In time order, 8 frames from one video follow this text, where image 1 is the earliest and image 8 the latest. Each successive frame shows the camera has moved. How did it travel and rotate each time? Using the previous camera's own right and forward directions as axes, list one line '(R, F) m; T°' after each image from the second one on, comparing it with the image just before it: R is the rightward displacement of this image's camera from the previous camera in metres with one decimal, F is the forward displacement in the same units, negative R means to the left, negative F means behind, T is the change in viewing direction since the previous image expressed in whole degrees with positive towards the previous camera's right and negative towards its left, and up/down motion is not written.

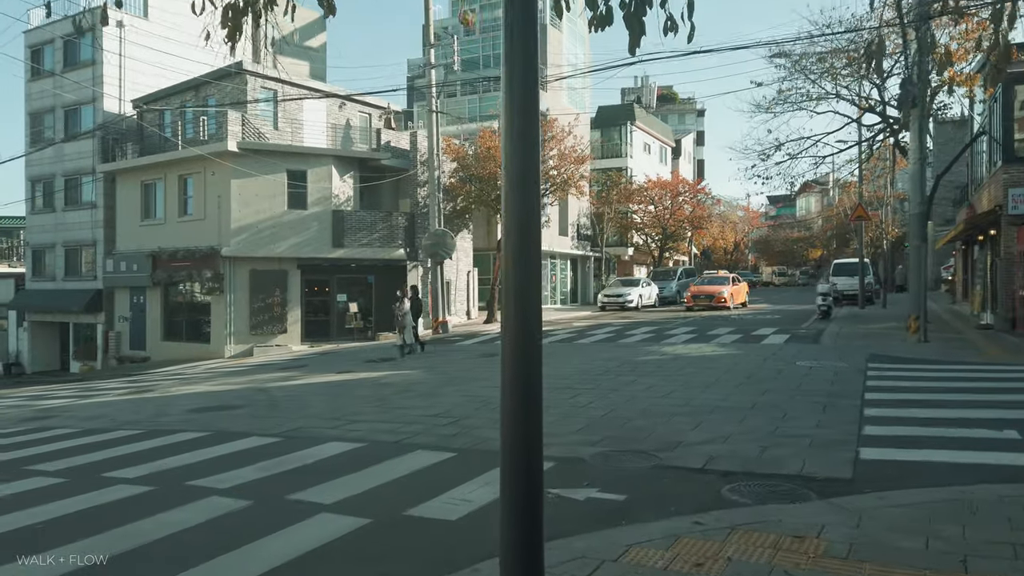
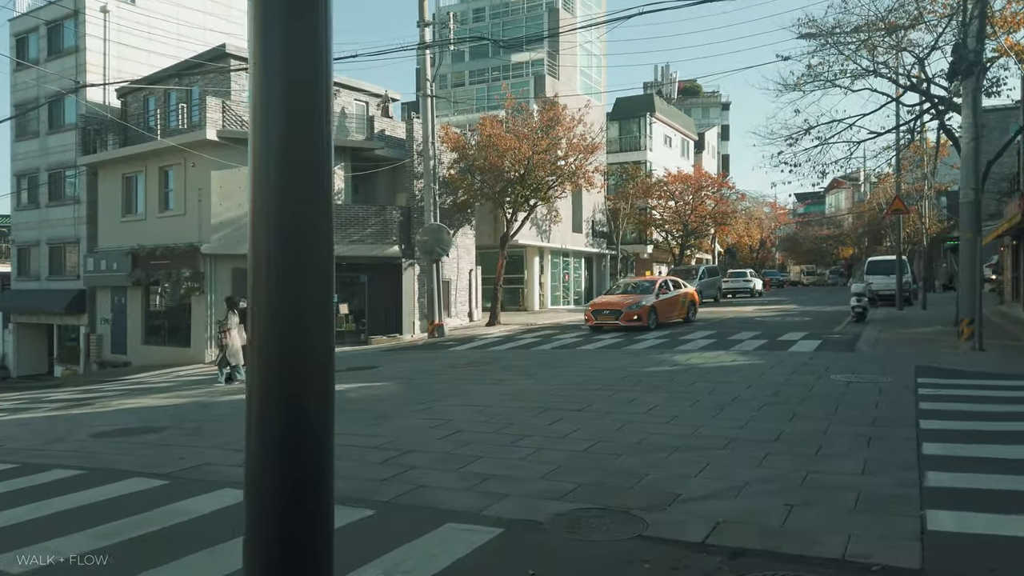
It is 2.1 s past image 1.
(+0.7, +2.2) m; -2°
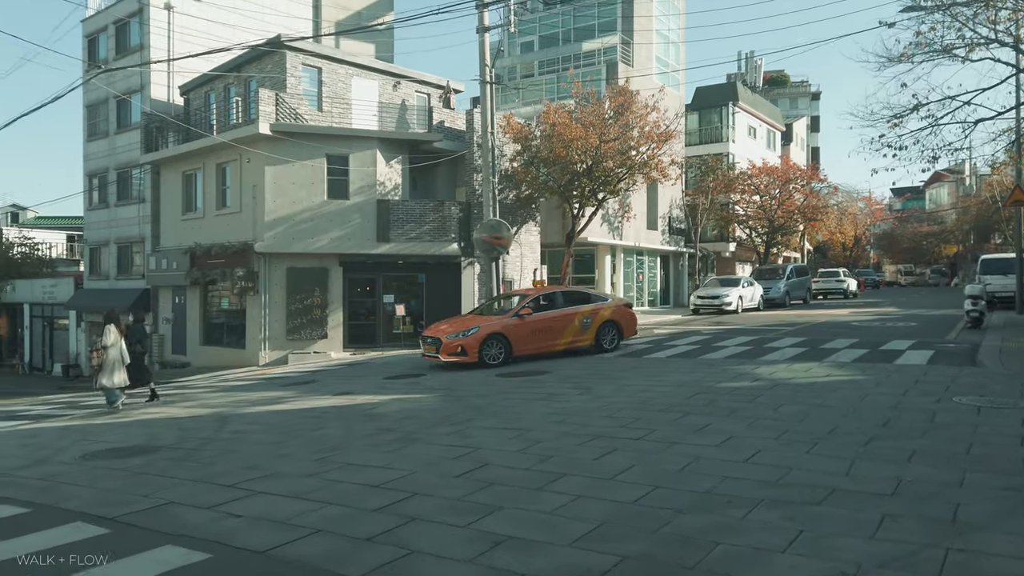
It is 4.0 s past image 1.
(+0.4, +1.8) m; -6°
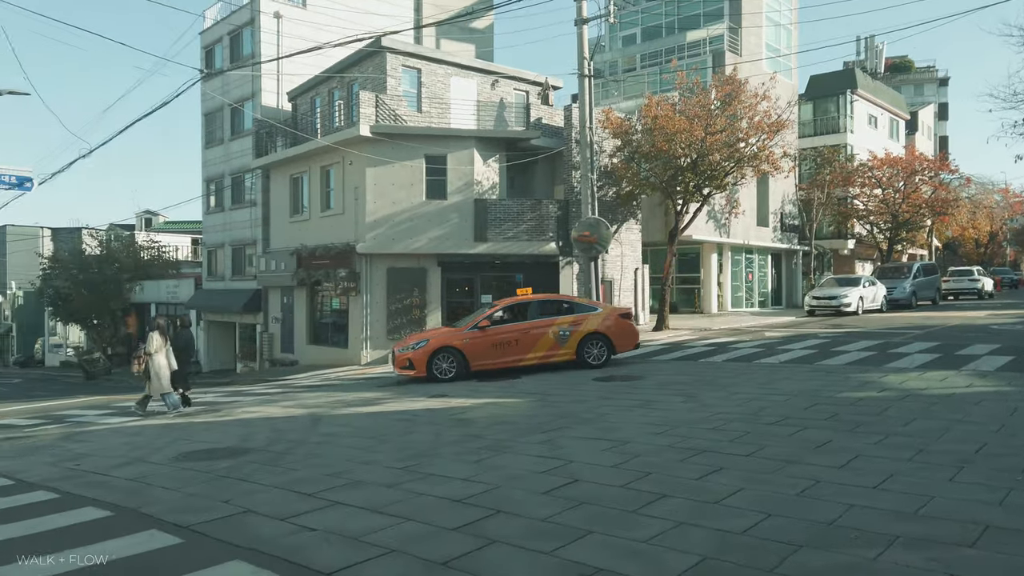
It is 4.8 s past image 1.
(+0.1, +0.6) m; -8°
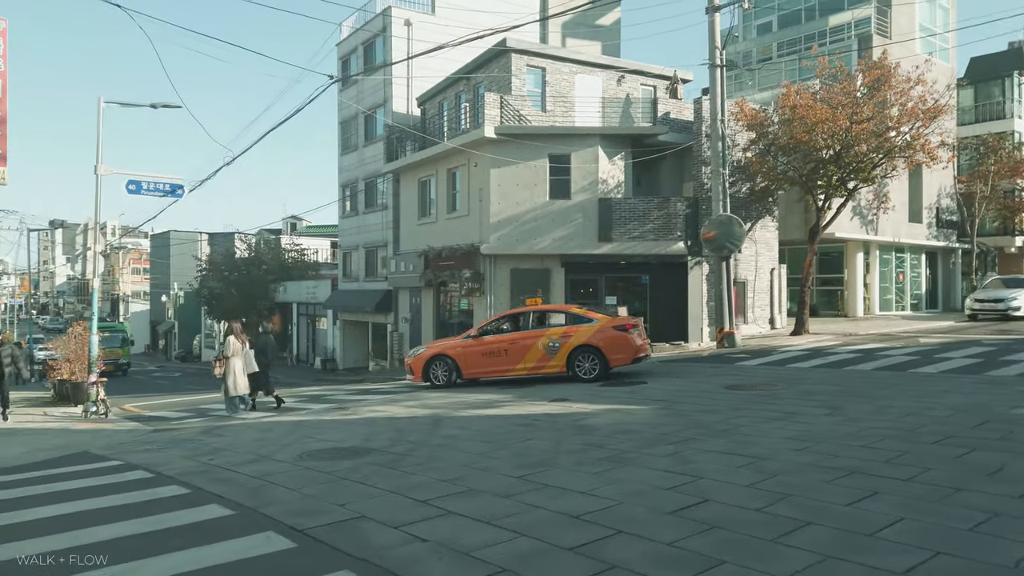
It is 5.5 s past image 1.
(0.0, +0.4) m; -10°
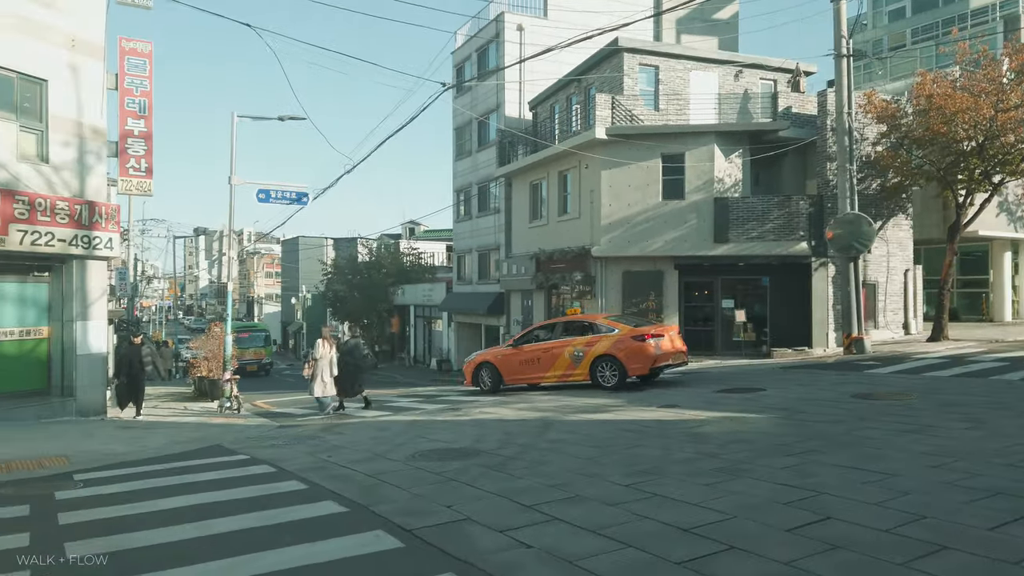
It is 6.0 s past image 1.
(+0.1, +0.1) m; -9°
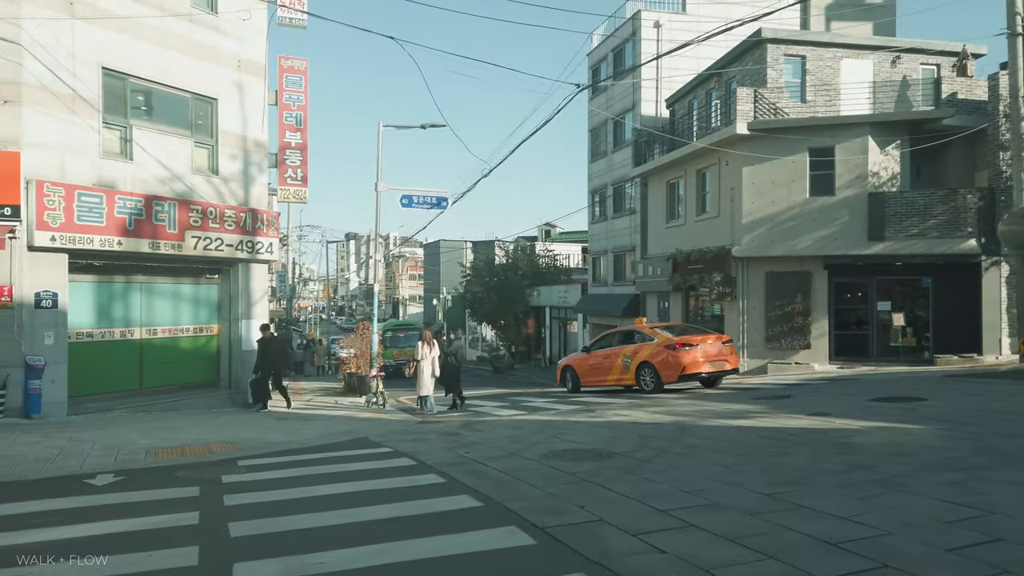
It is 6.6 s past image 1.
(0.0, 0.0) m; -10°
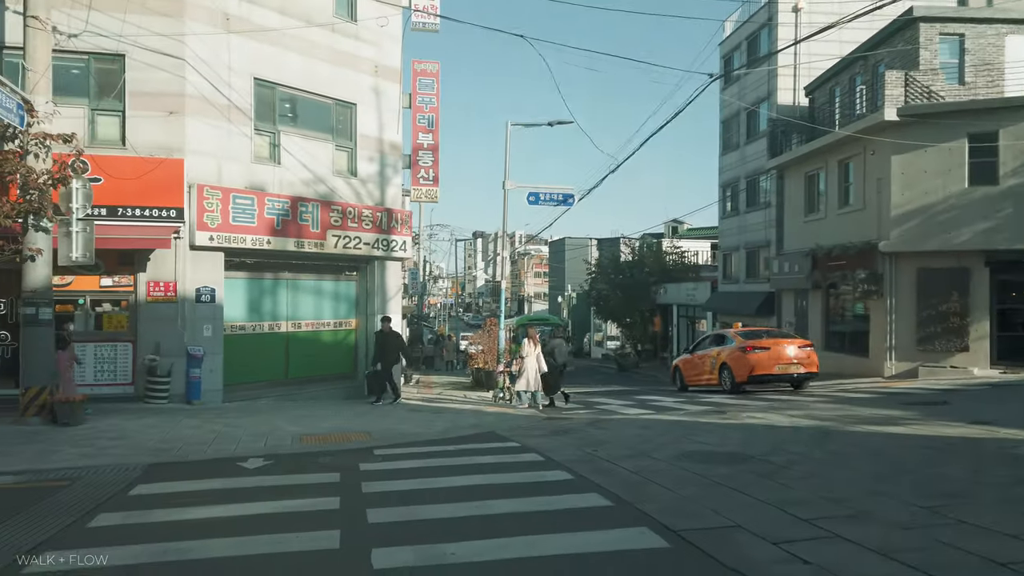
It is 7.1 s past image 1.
(-0.1, 0.0) m; -9°
